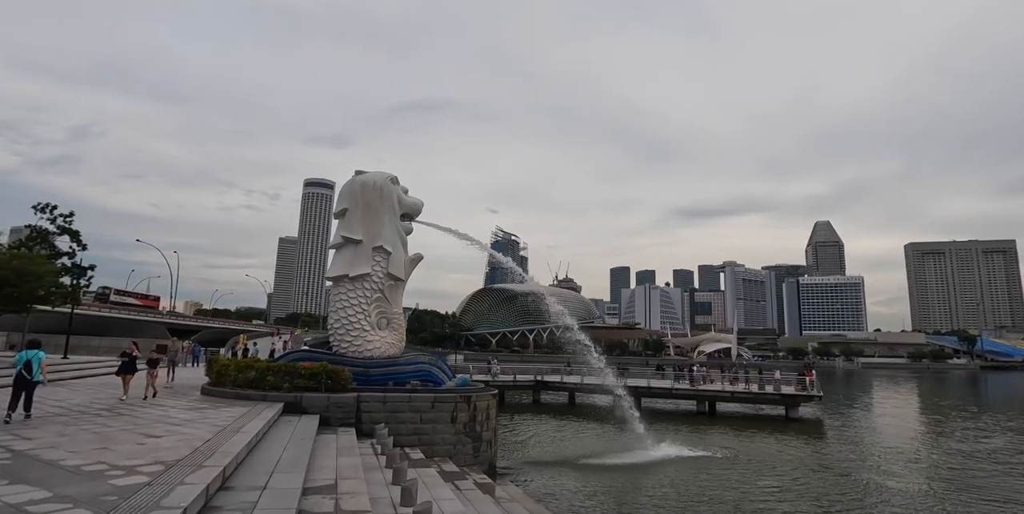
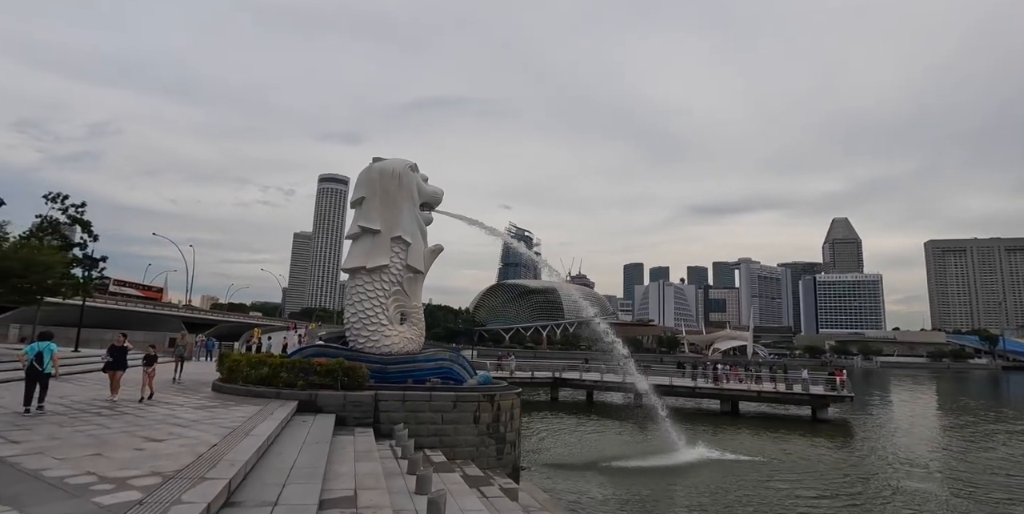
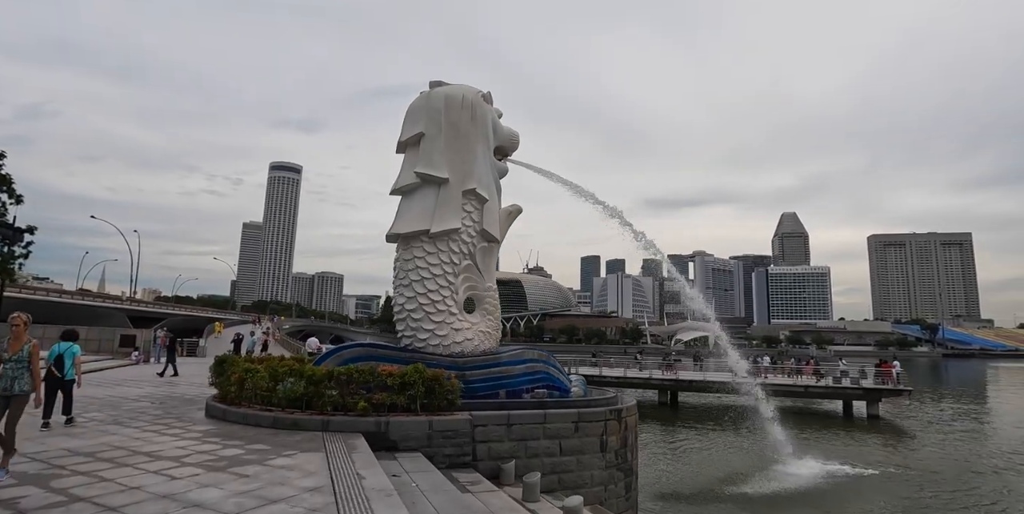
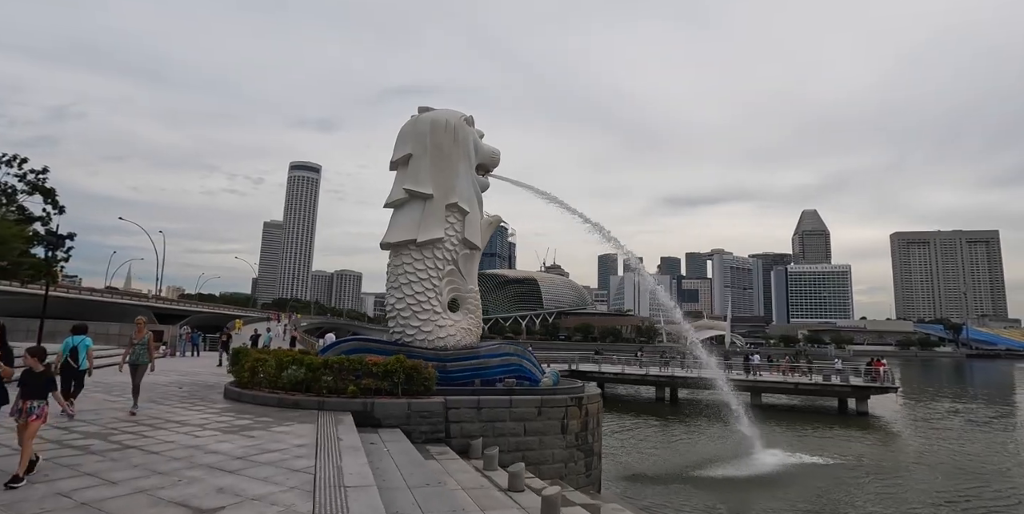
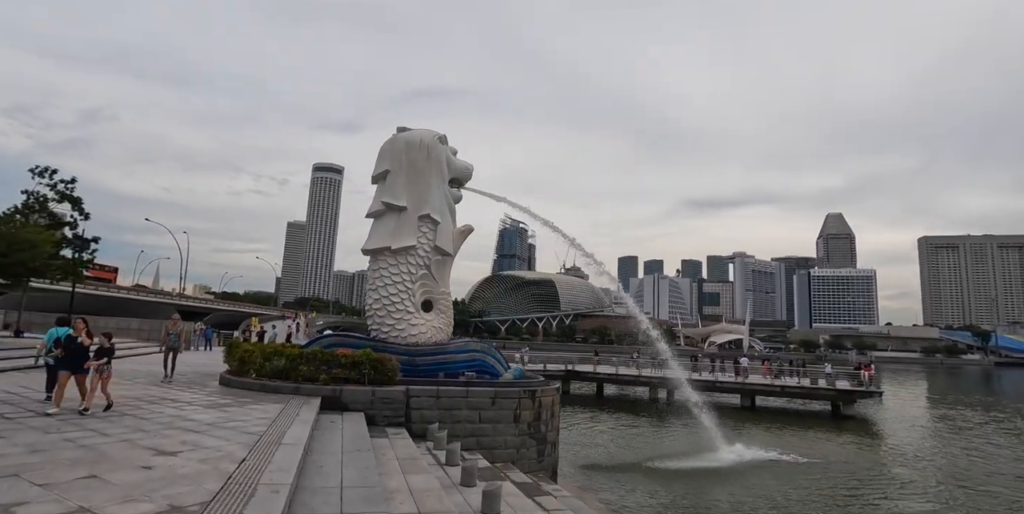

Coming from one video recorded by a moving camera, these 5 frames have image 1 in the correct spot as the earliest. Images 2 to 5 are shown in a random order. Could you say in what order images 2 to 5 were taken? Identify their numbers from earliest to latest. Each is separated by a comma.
2, 5, 4, 3
